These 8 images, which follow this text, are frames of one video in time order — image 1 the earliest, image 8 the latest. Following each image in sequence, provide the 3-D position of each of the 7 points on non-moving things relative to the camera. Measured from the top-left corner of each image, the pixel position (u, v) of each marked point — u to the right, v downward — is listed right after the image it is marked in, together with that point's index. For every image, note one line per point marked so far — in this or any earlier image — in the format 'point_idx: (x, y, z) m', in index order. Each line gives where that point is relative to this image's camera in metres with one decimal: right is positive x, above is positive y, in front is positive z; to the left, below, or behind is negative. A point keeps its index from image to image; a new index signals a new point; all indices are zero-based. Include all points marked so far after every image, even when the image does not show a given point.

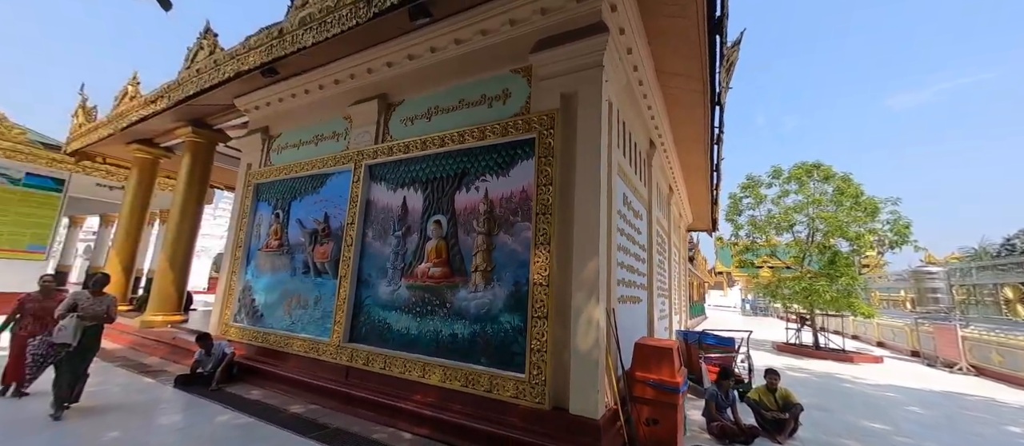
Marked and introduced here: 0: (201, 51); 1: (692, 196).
0: (-3.8, +2.1, +4.4) m
1: (+3.5, +0.5, +7.2) m
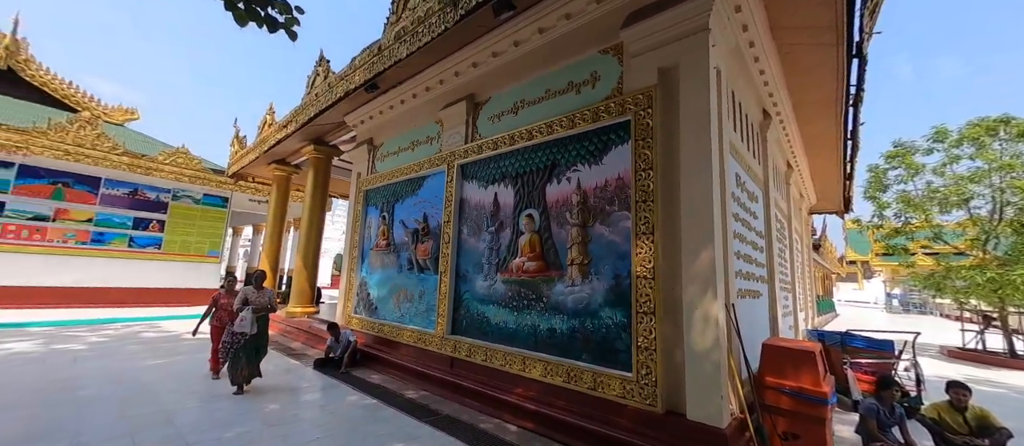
0: (-2.7, +2.0, +5.1) m
1: (+5.1, +0.8, +6.1) m
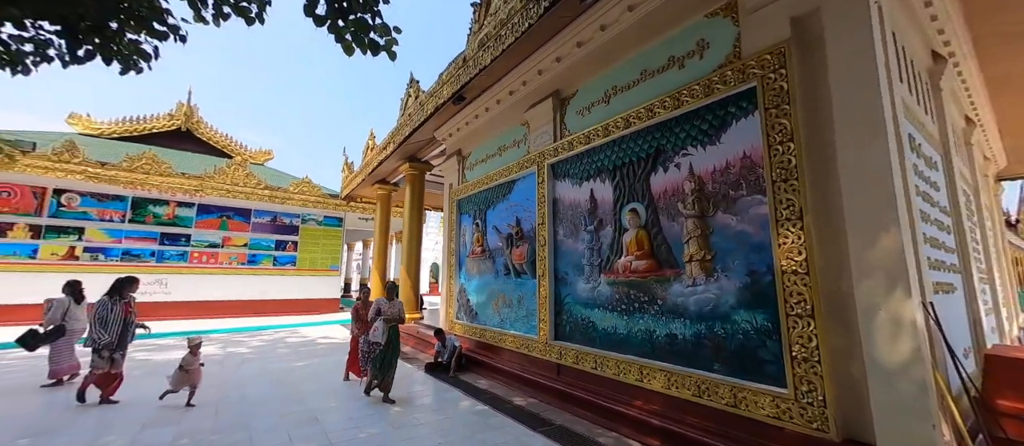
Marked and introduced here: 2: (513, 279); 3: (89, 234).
0: (-1.5, +1.9, +5.4) m
1: (+6.4, +1.2, +4.6) m
2: (0.0, -0.6, +3.9) m
3: (-9.6, -0.2, +8.3) m
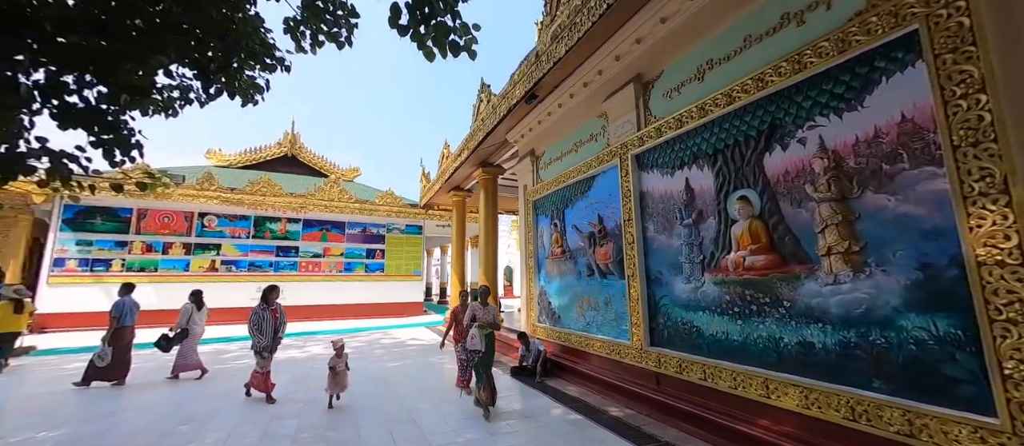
0: (-0.5, +1.8, +5.5) m
1: (+7.2, +1.6, +3.2) m
2: (+0.9, -0.6, +3.7) m
3: (-7.7, -0.7, +9.8) m
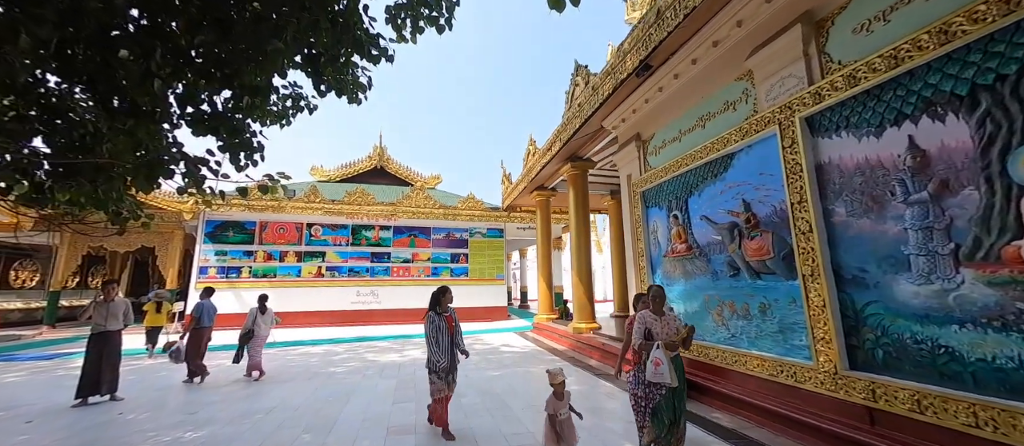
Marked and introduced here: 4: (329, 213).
0: (+0.9, +1.9, +5.0) m
1: (+7.9, +1.9, +1.3) m
2: (+1.9, -0.5, +3.0) m
3: (-5.3, -1.0, +10.6) m
4: (-5.3, +0.3, +10.6) m
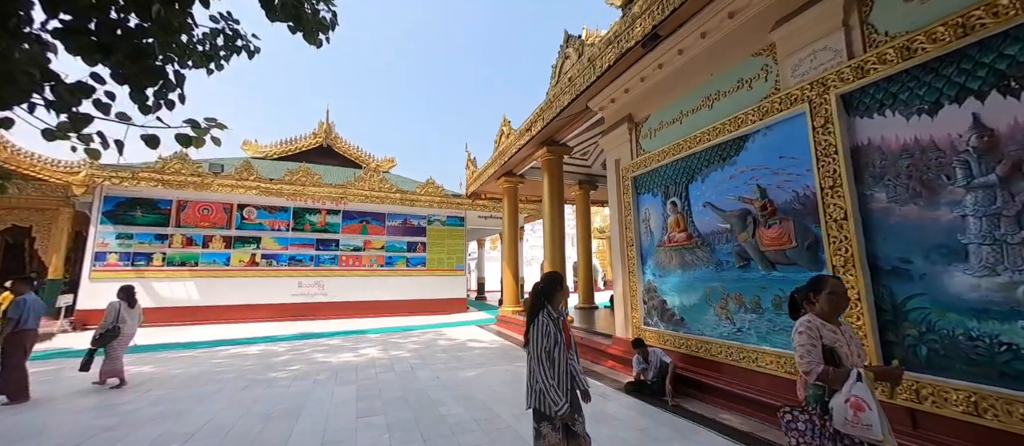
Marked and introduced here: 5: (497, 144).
0: (+0.6, +2.0, +4.6) m
1: (+8.1, +1.8, +1.9) m
2: (+1.9, -0.4, +2.8) m
3: (-6.3, -0.5, +9.4) m
4: (-6.3, +0.8, +9.3) m
5: (-0.3, +1.6, +7.5) m
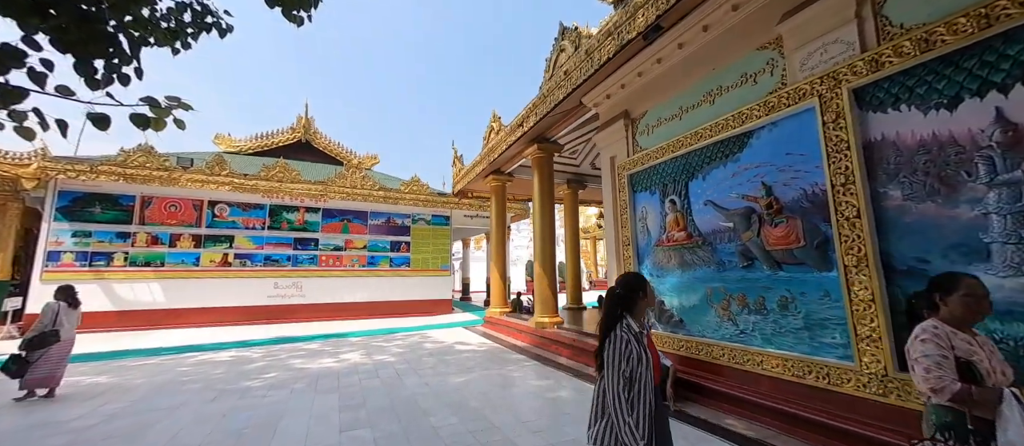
0: (+0.6, +2.0, +4.5) m
1: (+8.2, +1.8, +2.1) m
2: (+1.9, -0.4, +2.7) m
3: (-6.7, -0.5, +8.9) m
4: (-6.6, +0.8, +8.8) m
5: (-0.5, +1.6, +7.3) m
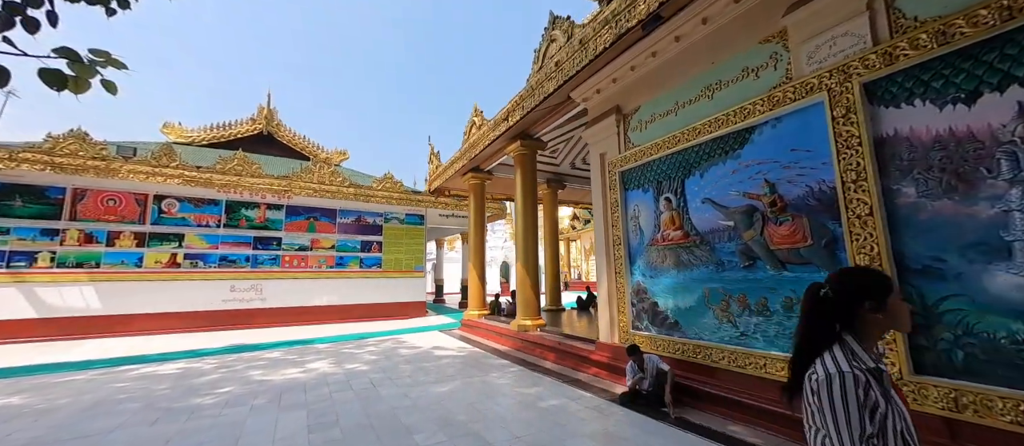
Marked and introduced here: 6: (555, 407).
0: (+0.4, +2.1, +4.3) m
1: (+8.2, +1.8, +2.5) m
2: (+1.8, -0.4, +2.6) m
3: (-7.2, -0.4, +8.1) m
4: (-7.1, +0.9, +8.1) m
5: (-0.9, +1.7, +7.0) m
6: (+0.4, -1.6, +3.1) m
